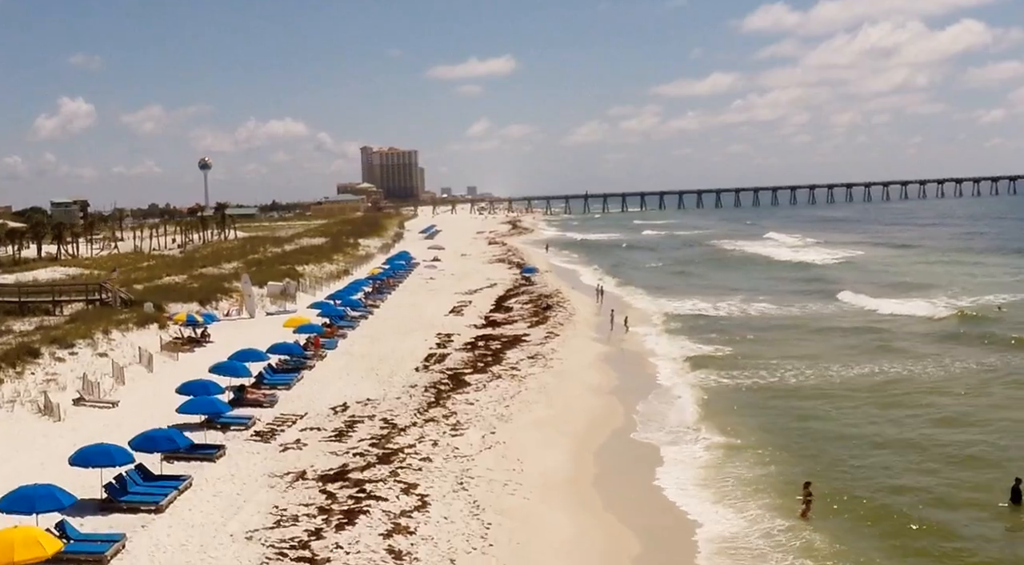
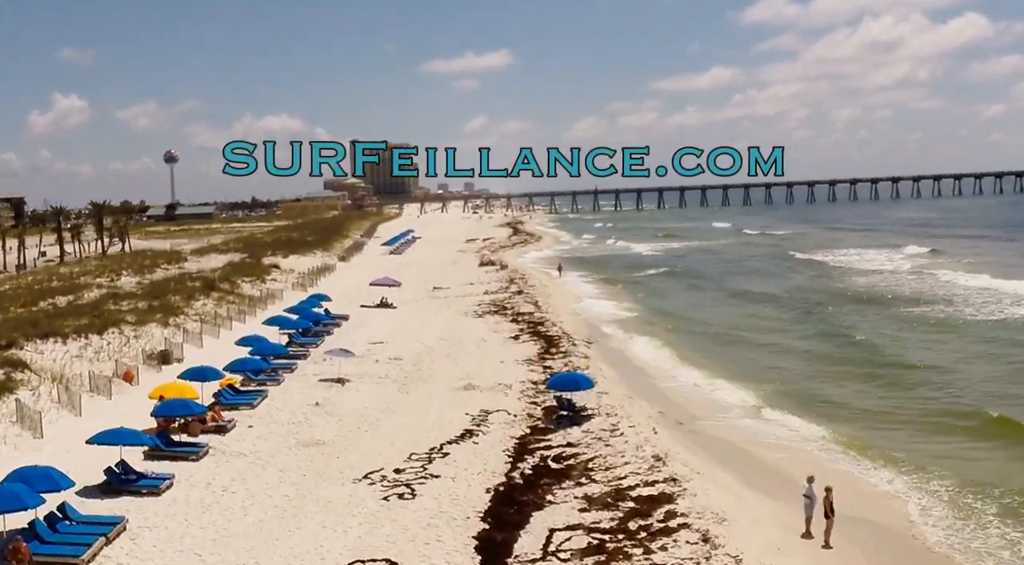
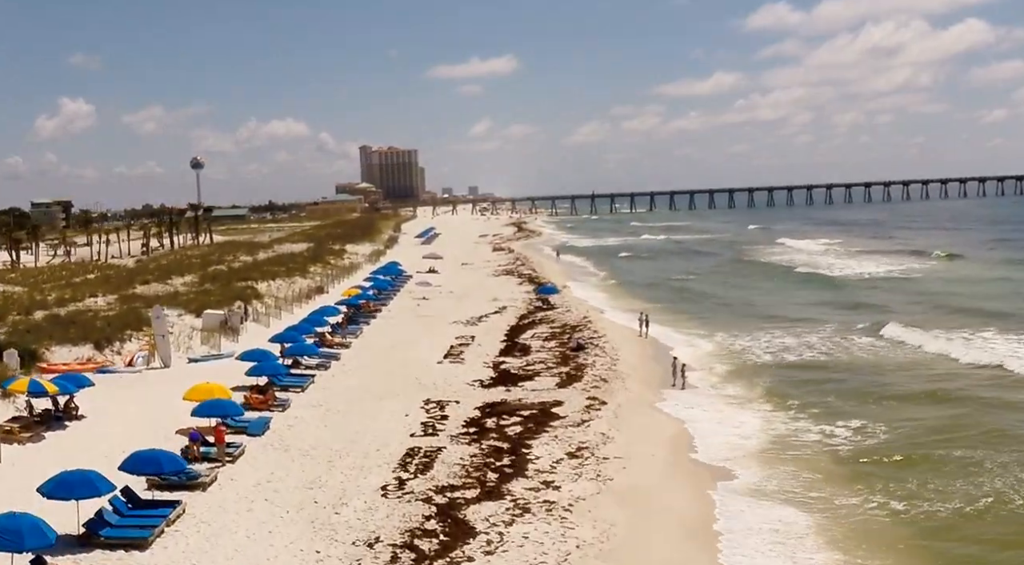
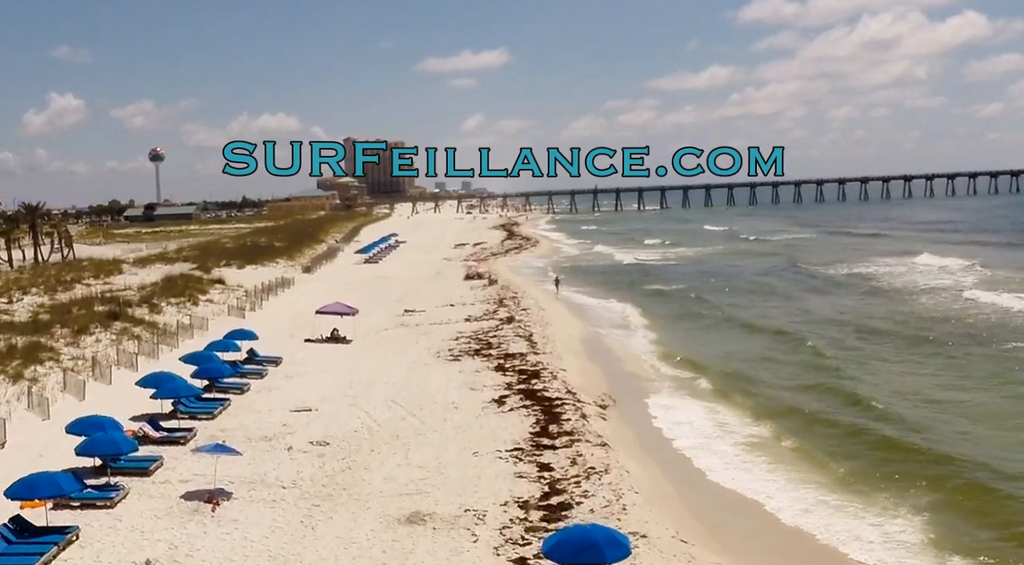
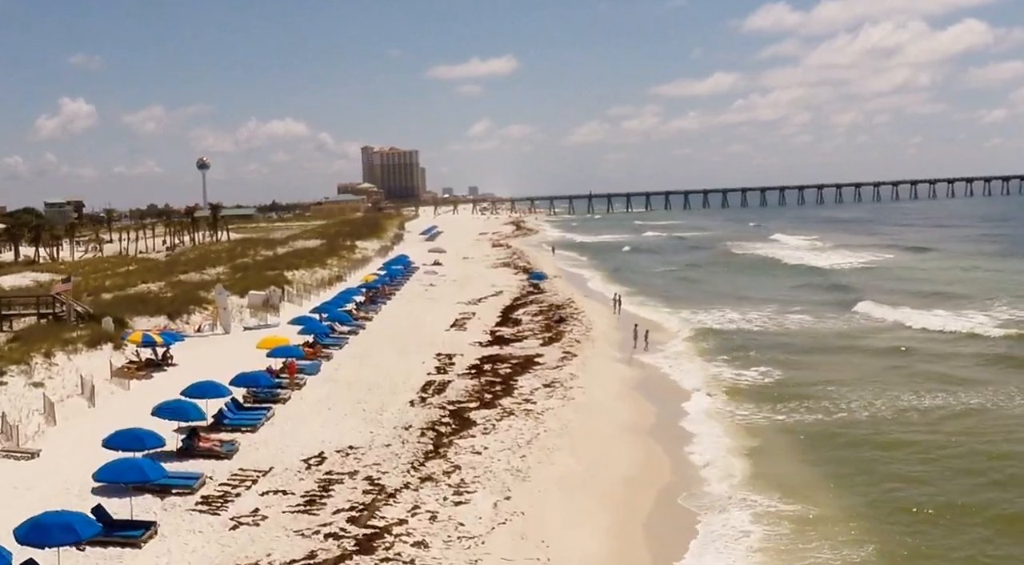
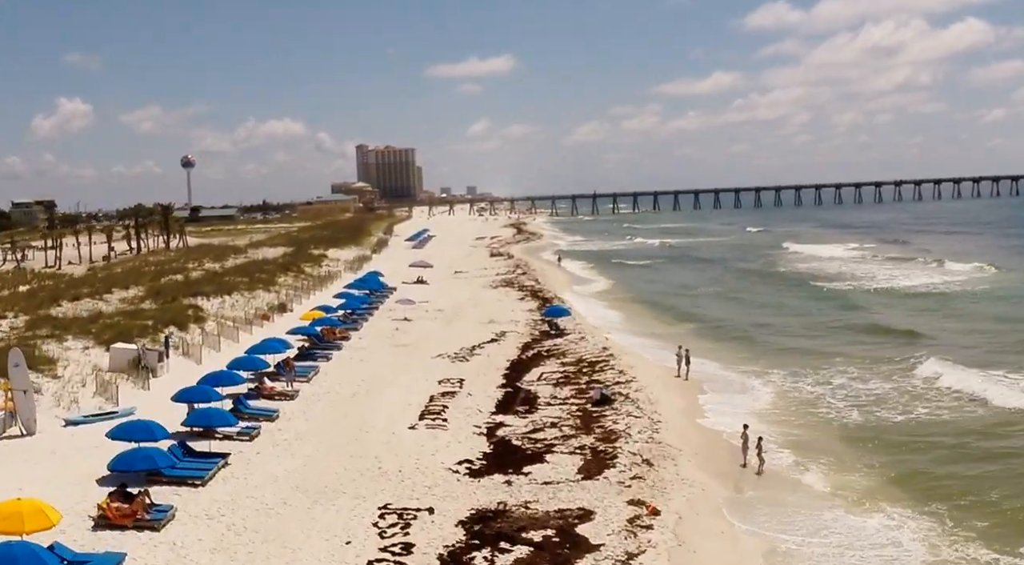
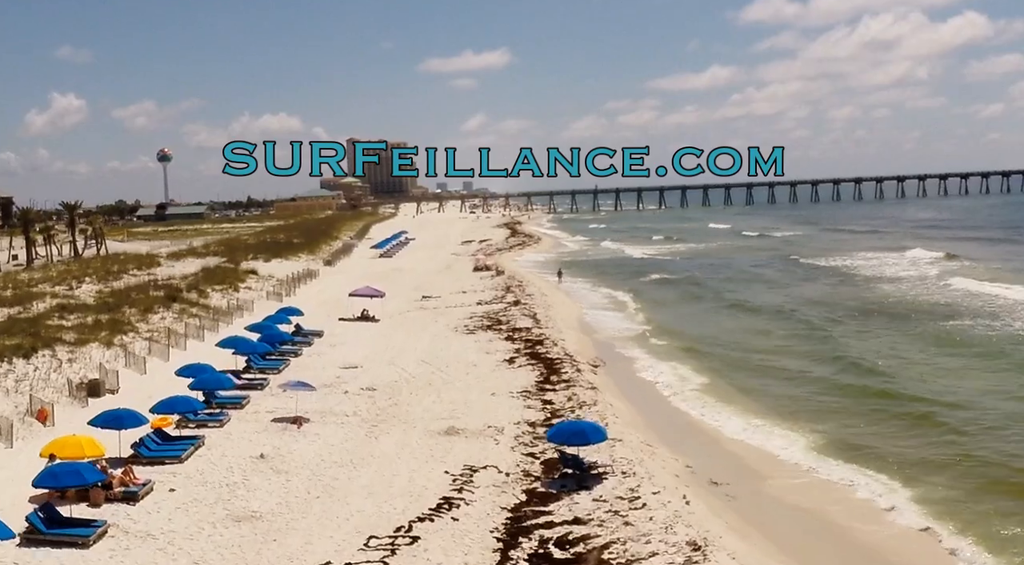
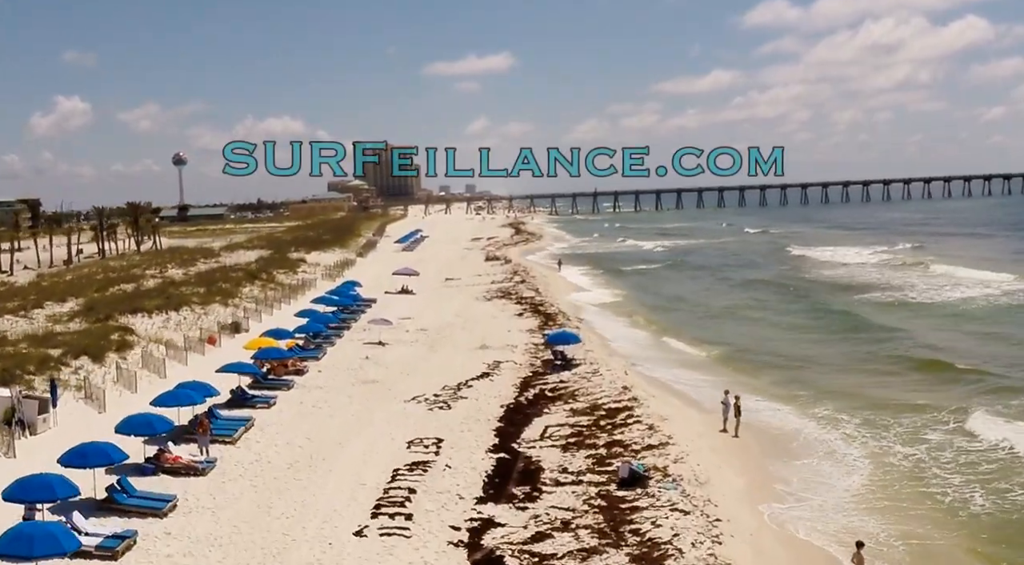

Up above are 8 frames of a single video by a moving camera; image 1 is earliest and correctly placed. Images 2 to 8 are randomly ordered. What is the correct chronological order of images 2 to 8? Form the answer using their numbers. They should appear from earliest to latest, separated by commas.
5, 3, 6, 8, 2, 7, 4
